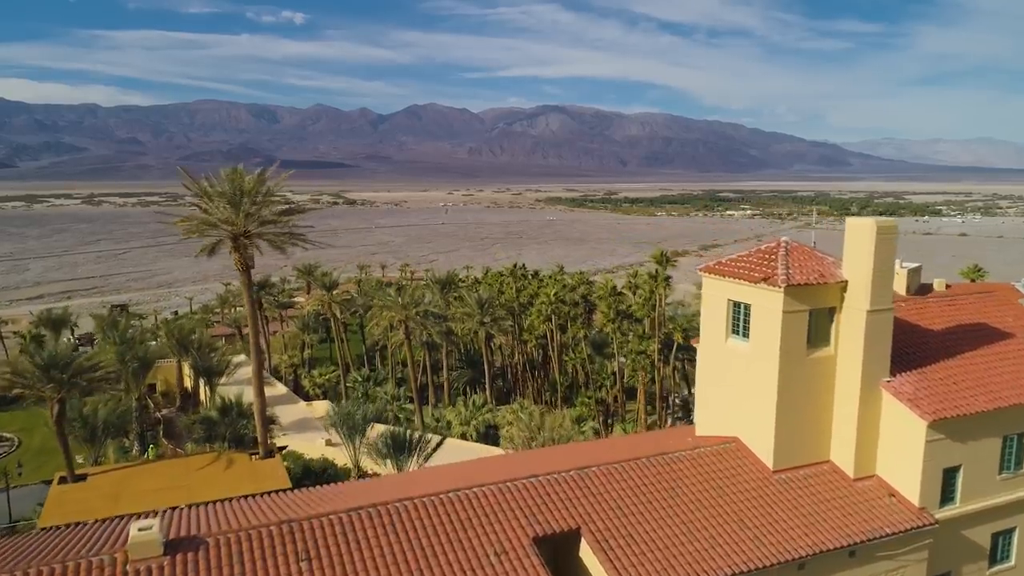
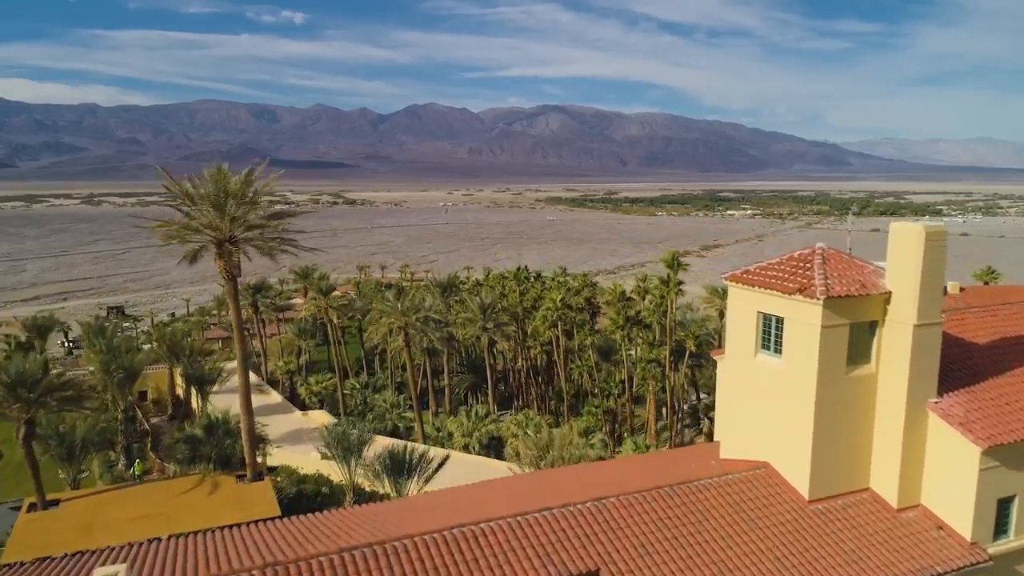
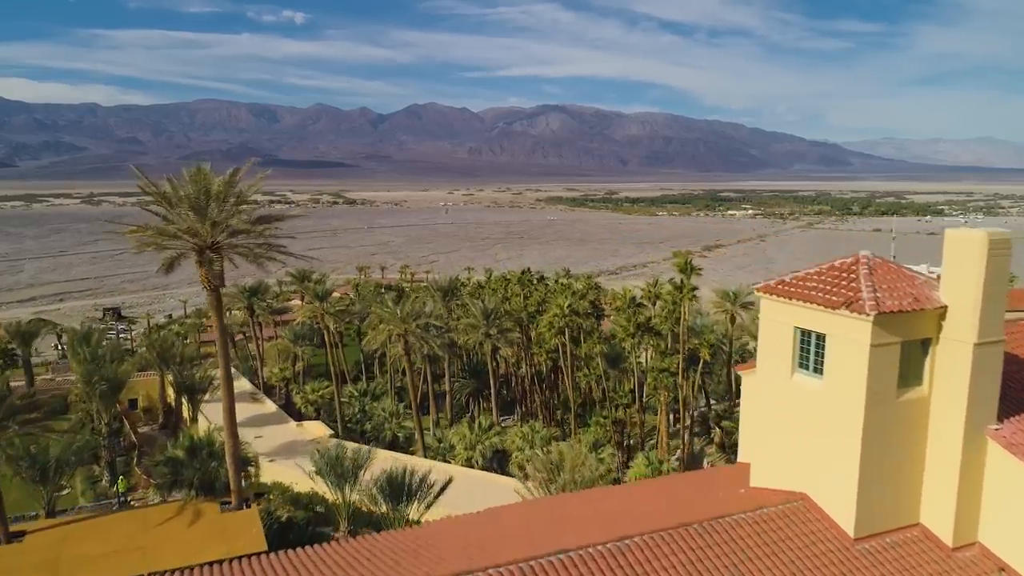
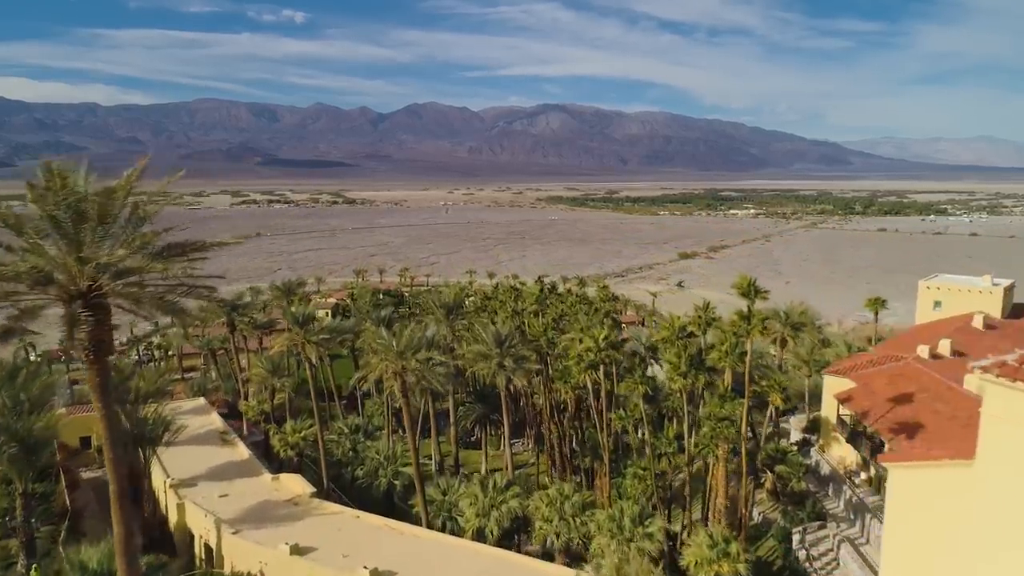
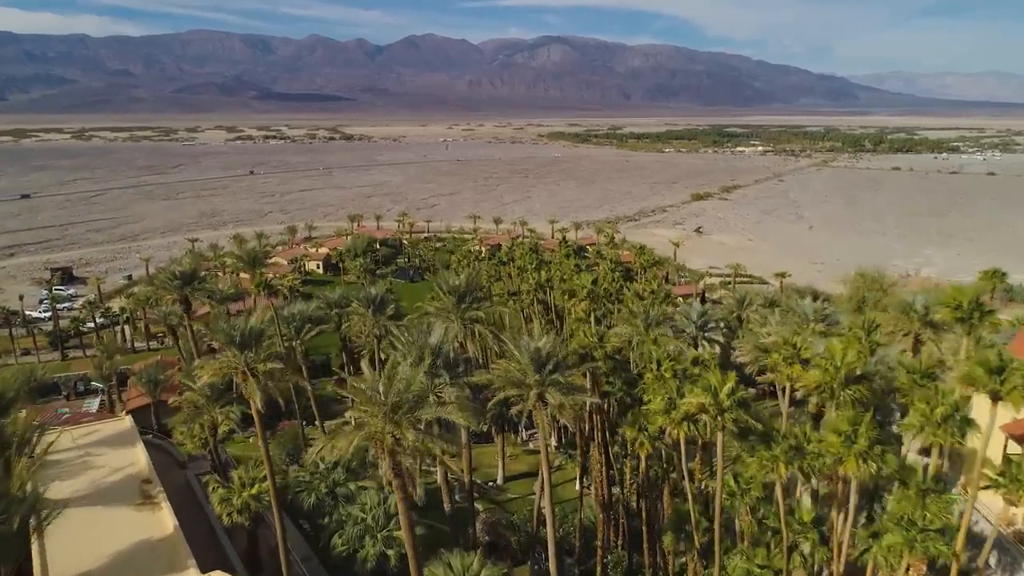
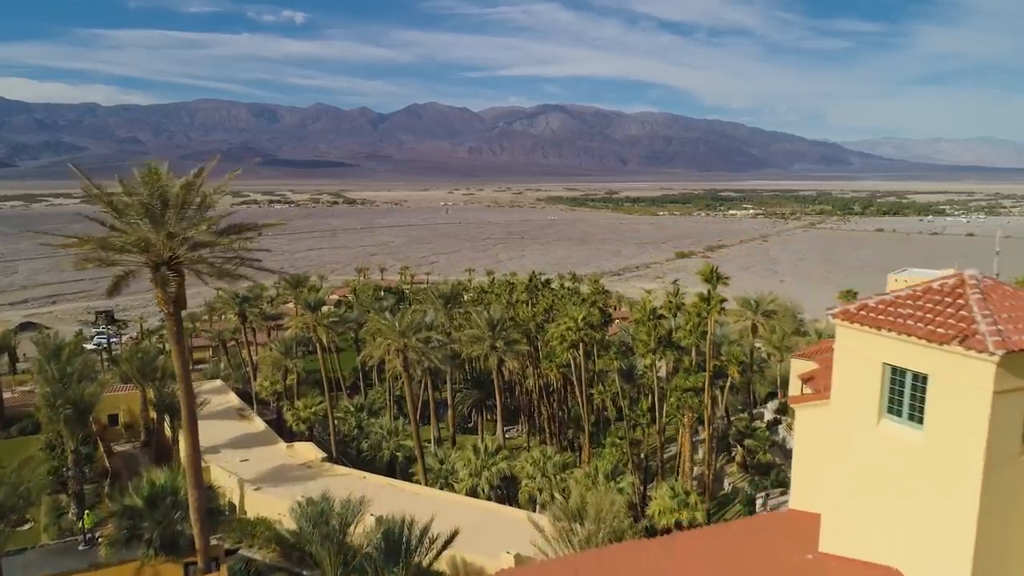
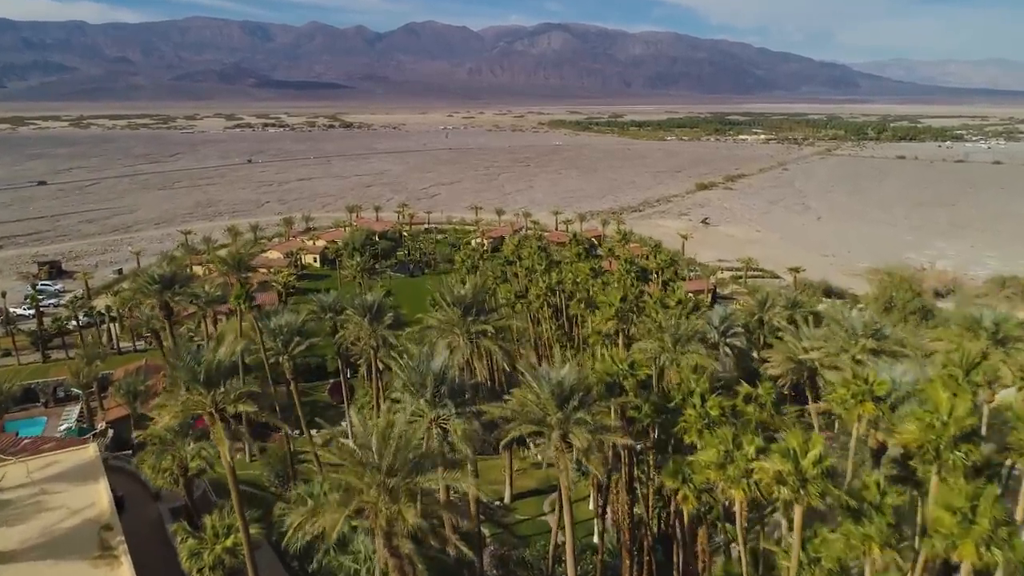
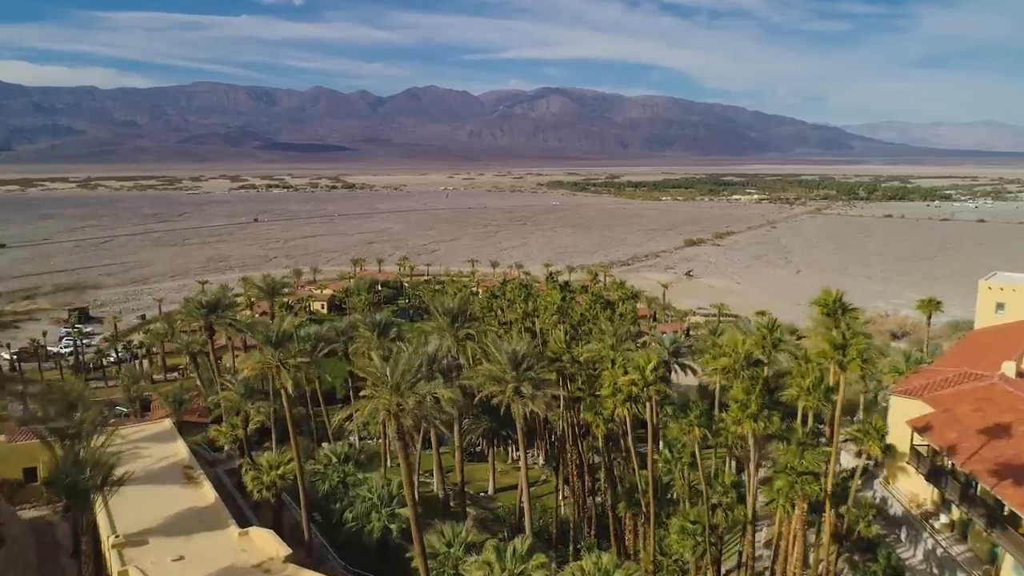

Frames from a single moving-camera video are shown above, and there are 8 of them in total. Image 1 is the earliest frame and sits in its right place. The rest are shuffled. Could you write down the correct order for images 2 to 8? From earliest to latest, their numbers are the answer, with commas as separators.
2, 3, 6, 4, 8, 5, 7
